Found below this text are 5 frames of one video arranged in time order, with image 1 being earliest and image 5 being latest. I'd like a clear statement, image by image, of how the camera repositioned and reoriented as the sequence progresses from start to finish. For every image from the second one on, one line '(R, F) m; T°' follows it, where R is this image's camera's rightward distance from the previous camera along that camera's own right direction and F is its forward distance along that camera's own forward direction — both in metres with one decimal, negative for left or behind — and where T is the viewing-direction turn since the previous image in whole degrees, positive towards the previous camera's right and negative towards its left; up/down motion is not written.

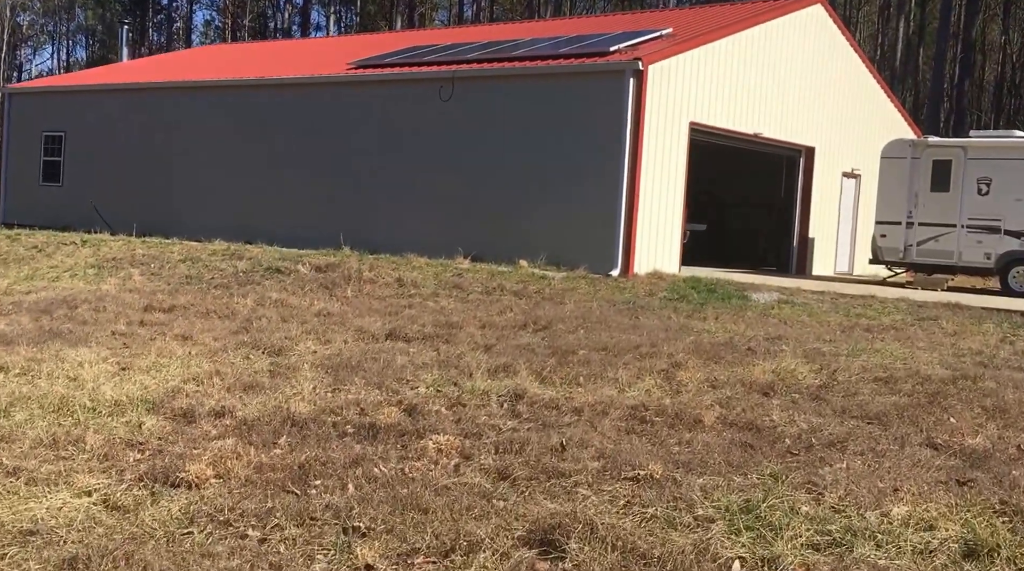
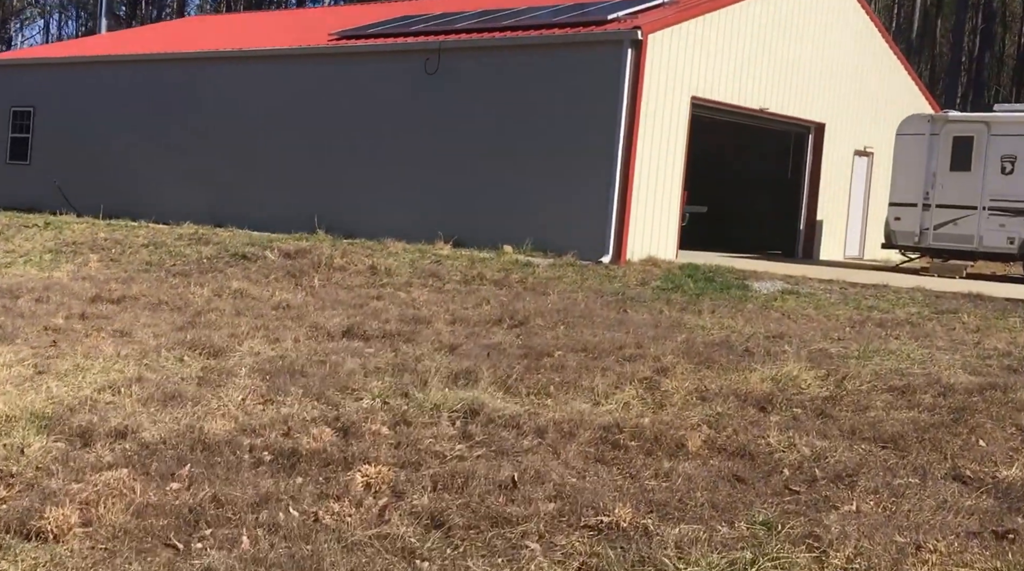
(+0.3, +1.2) m; 0°
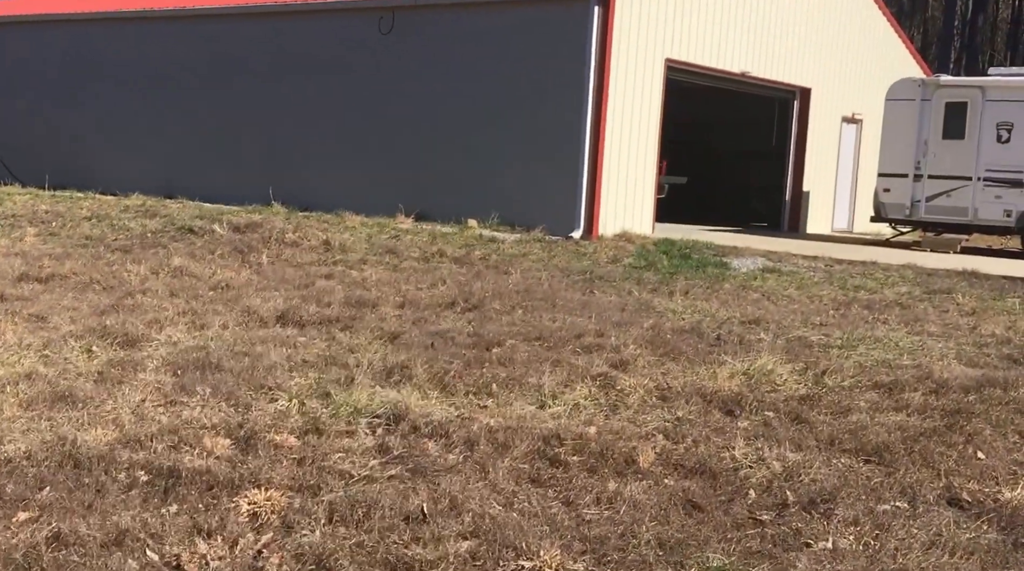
(+0.3, +1.0) m; 0°
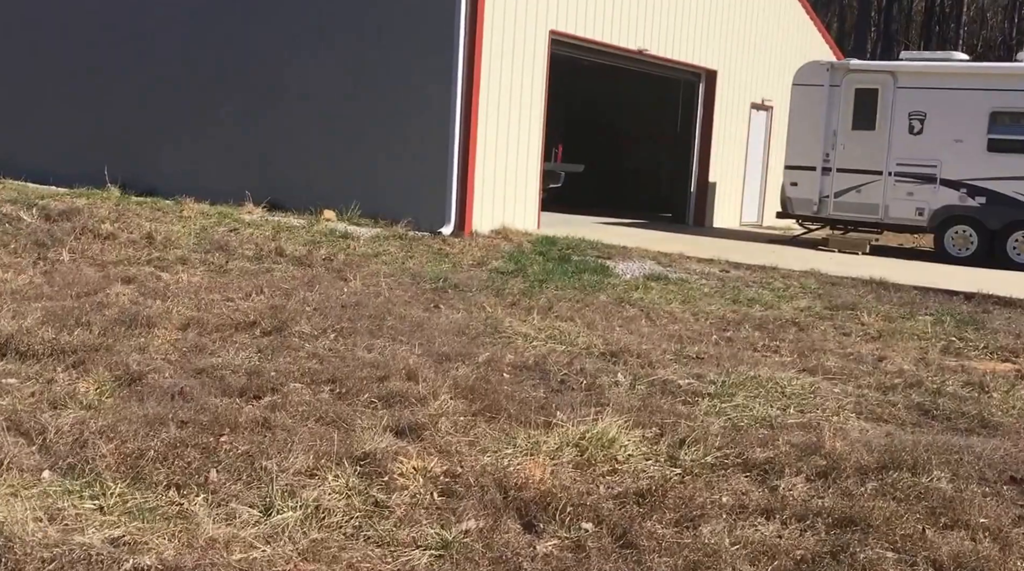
(+0.8, +2.2) m; +2°
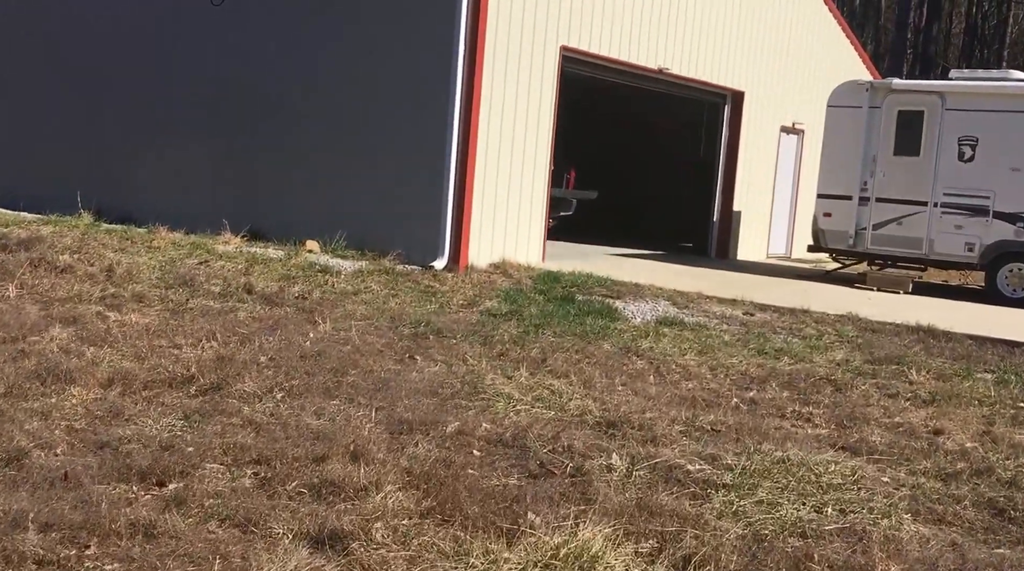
(+0.2, +1.4) m; -1°
